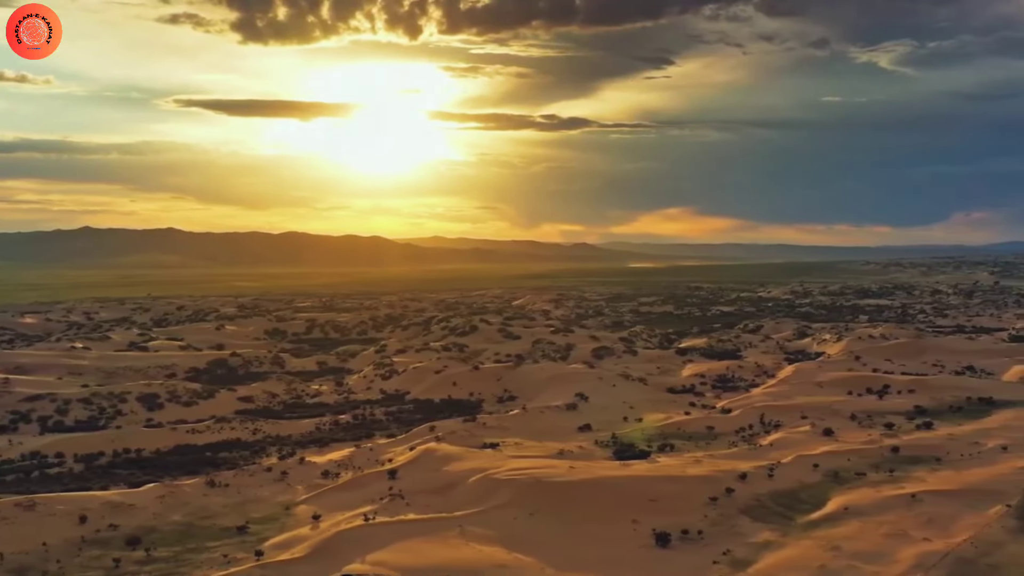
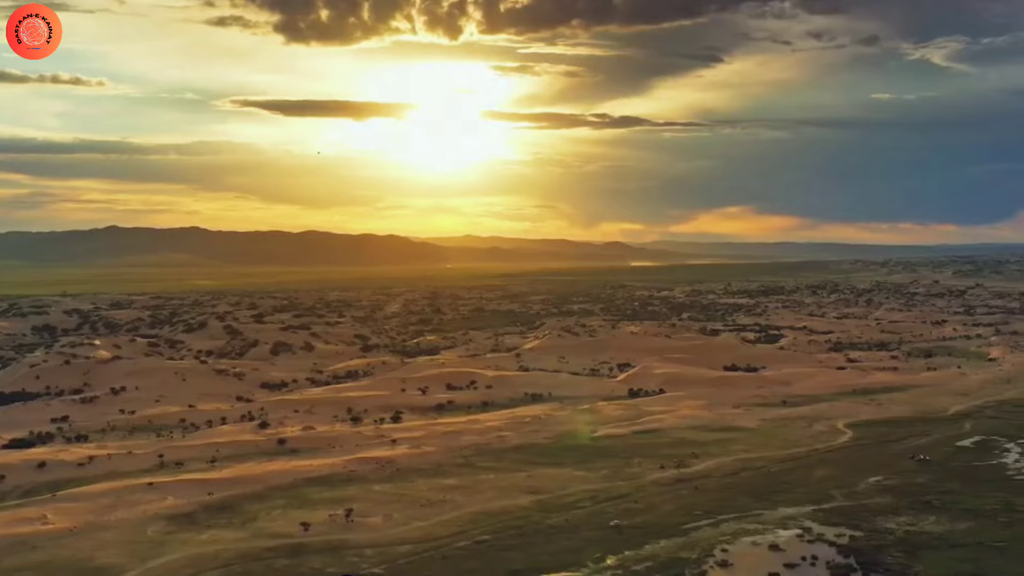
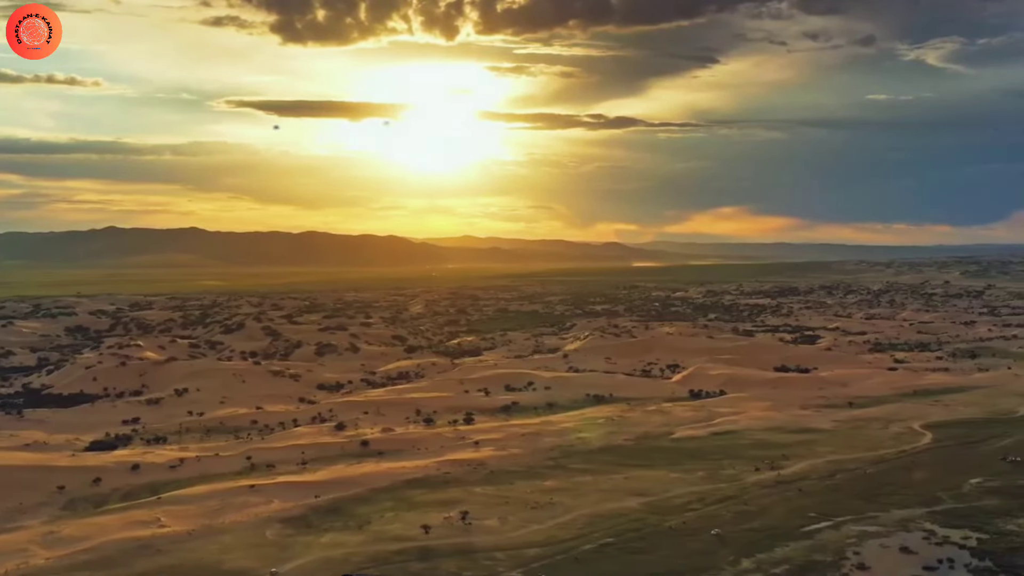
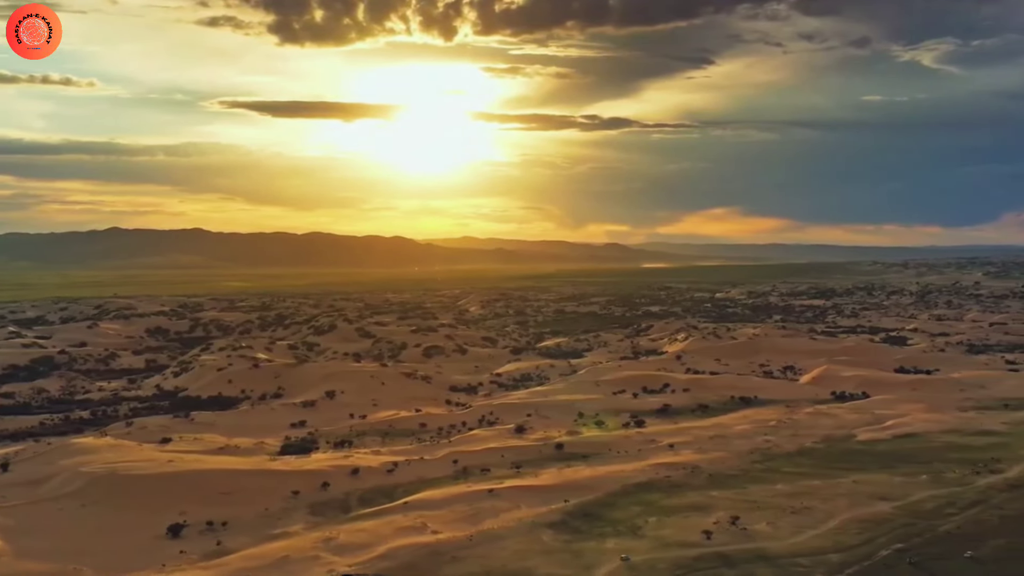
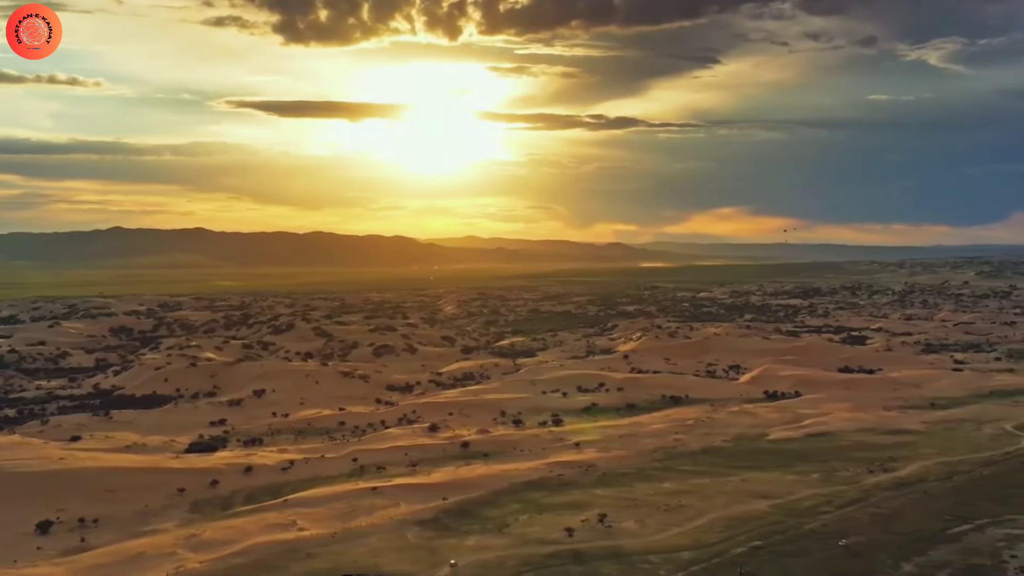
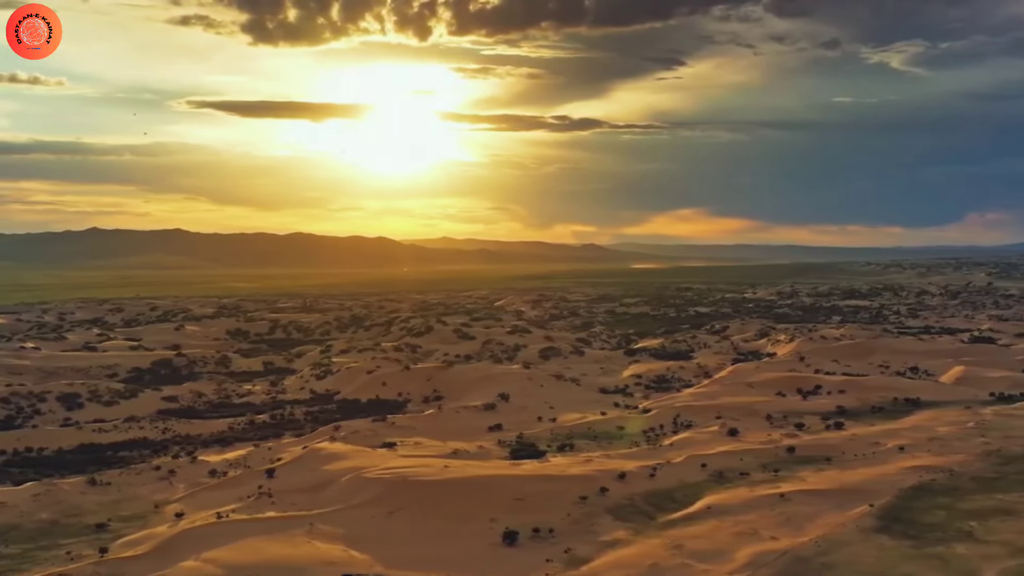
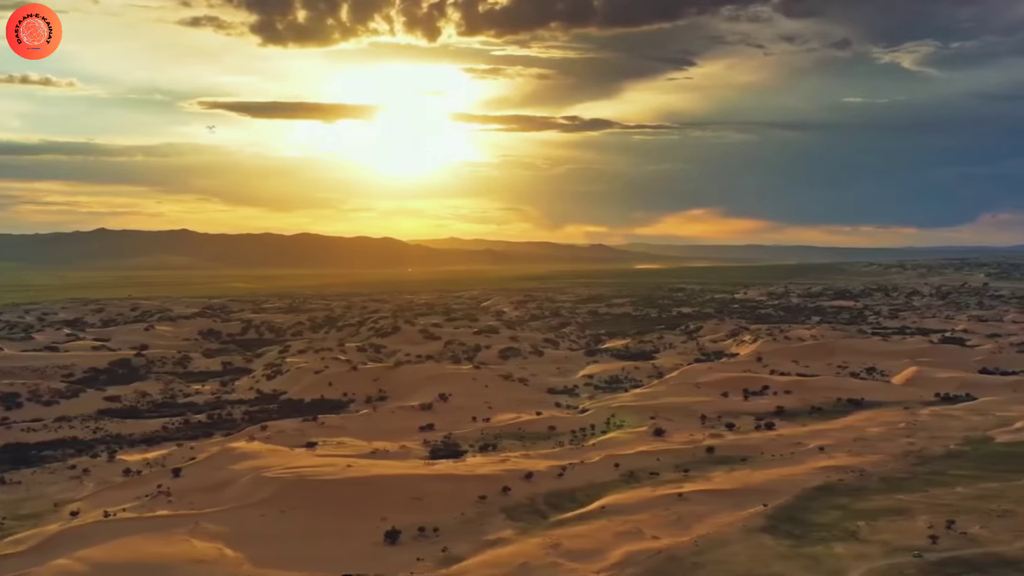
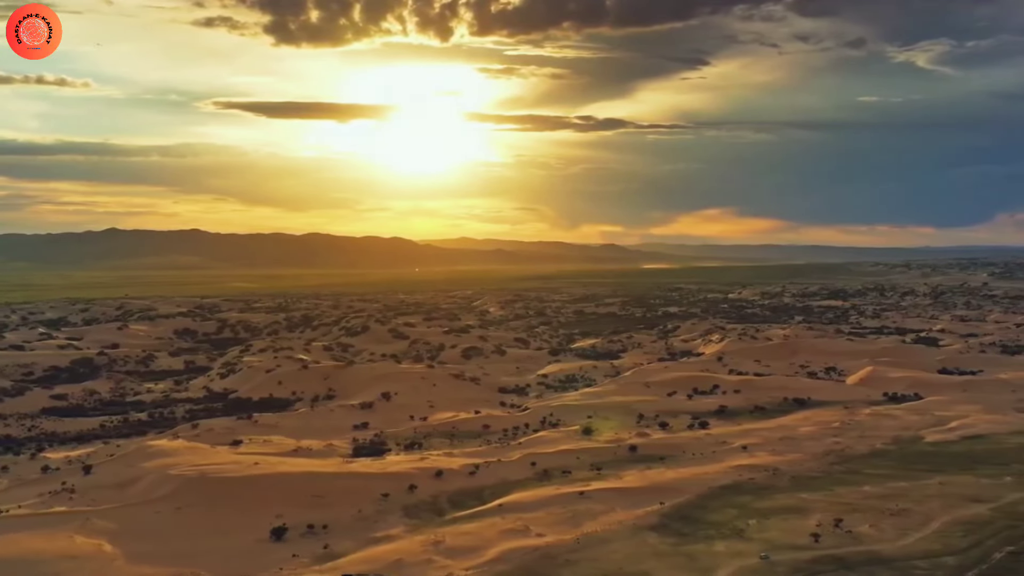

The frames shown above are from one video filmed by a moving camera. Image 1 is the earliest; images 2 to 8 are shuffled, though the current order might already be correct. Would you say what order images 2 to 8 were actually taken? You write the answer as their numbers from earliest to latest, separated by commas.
6, 7, 8, 4, 5, 3, 2
